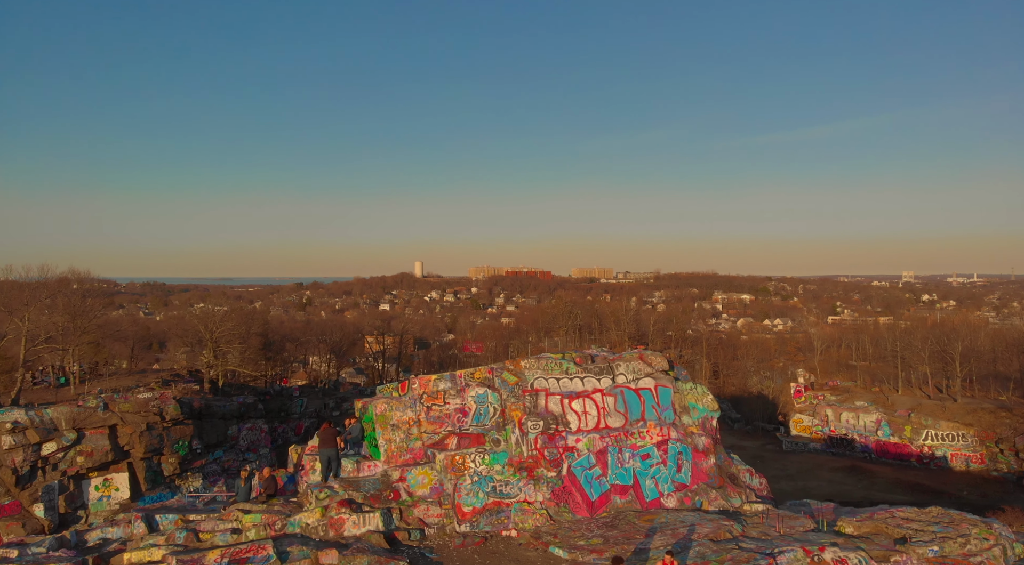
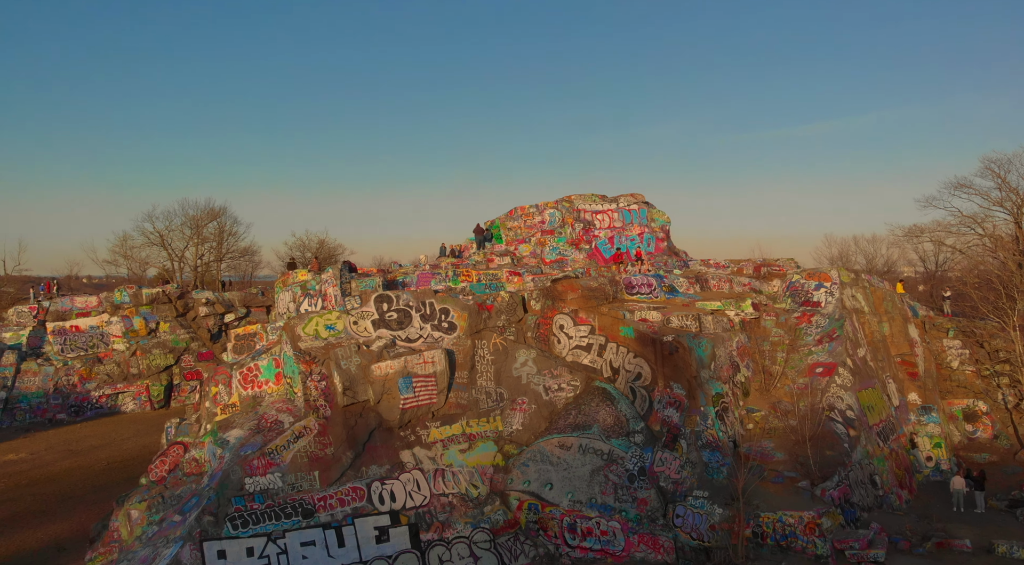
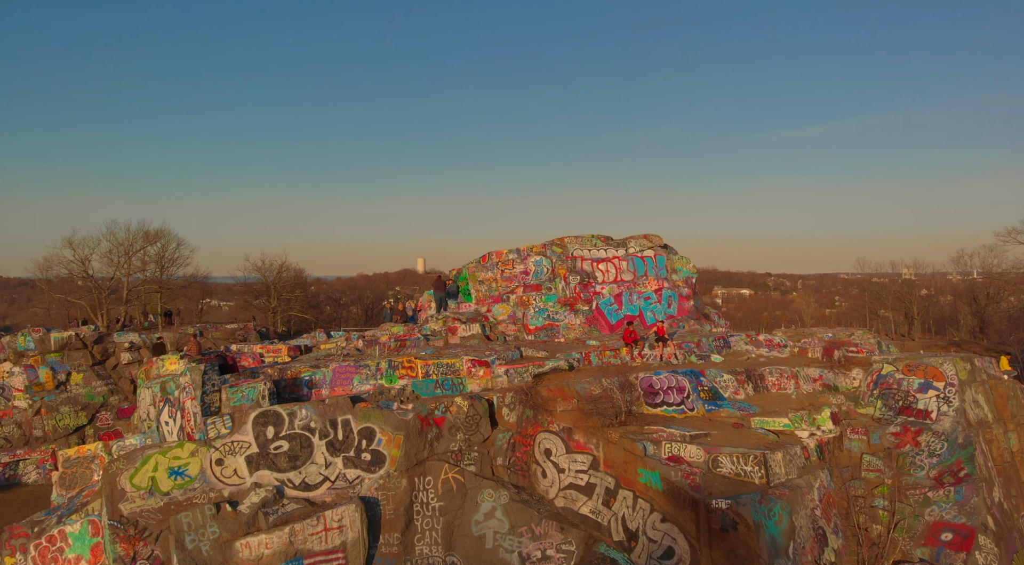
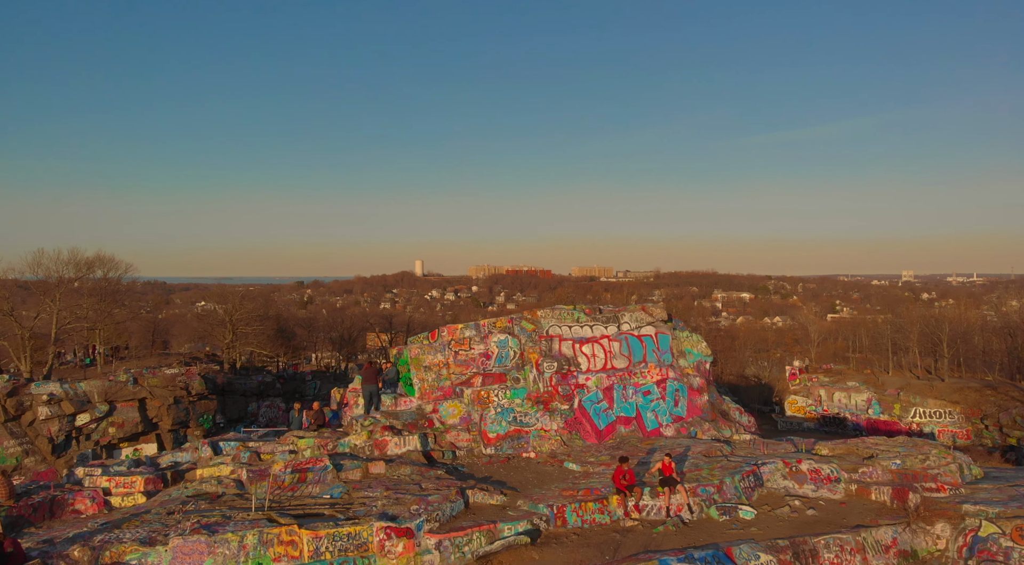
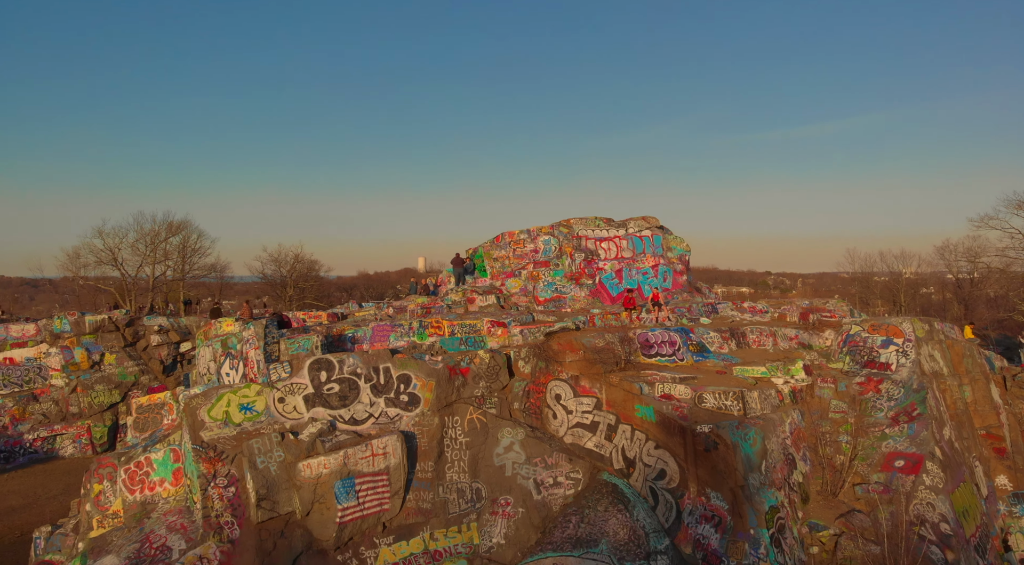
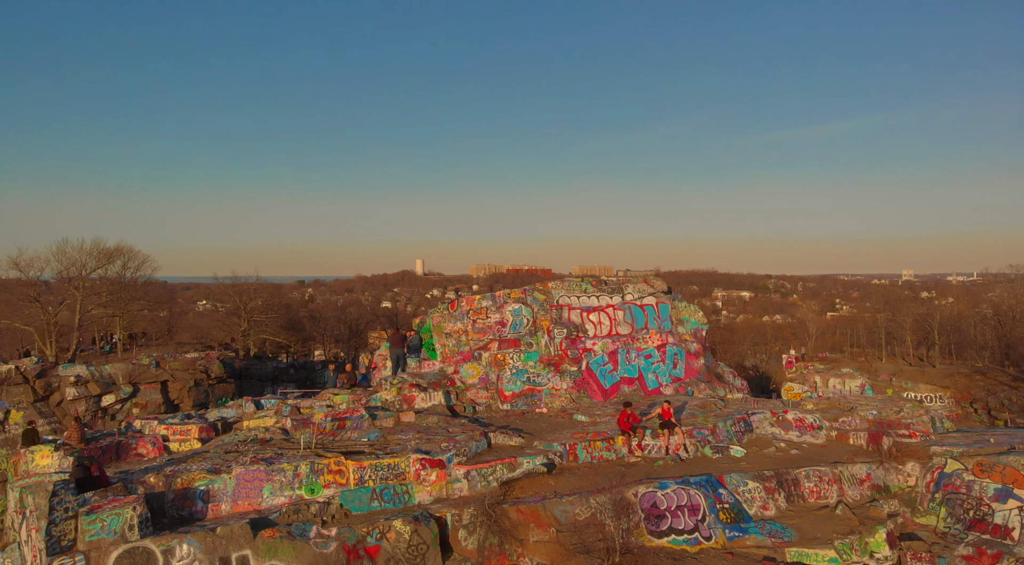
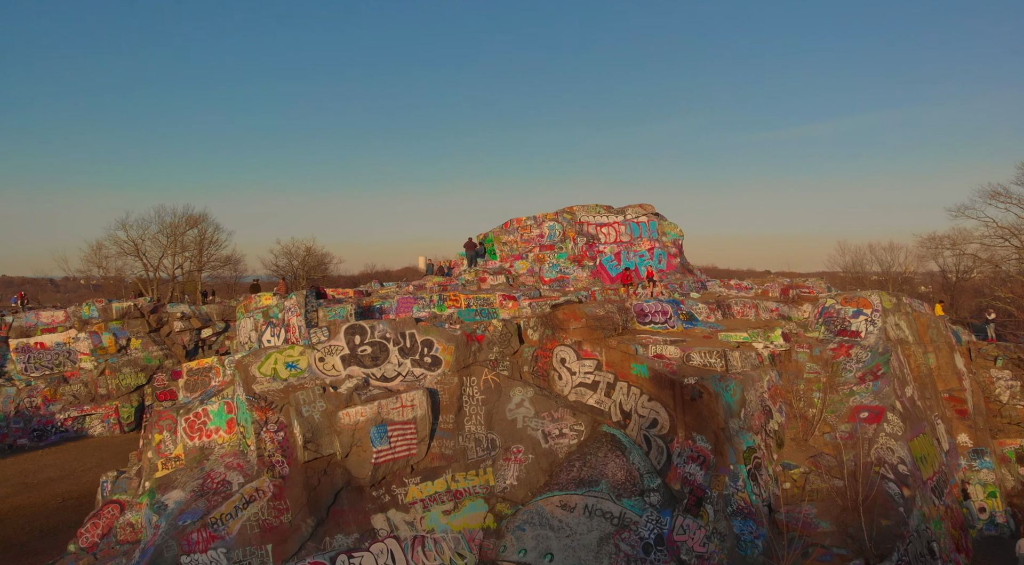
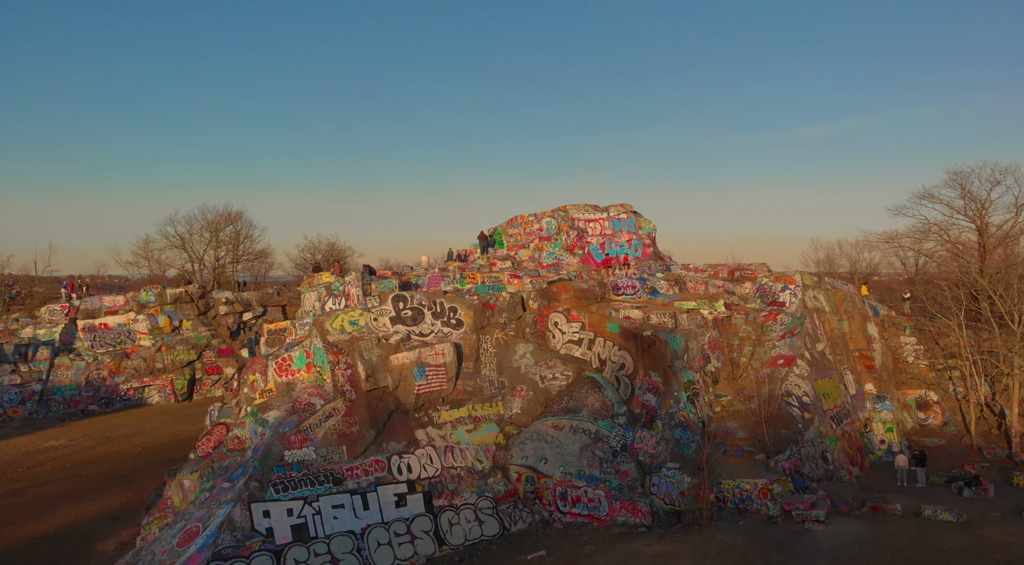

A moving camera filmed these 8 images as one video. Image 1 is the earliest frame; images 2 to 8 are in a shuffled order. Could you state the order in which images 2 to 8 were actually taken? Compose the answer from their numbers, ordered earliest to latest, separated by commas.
4, 6, 3, 5, 7, 2, 8
